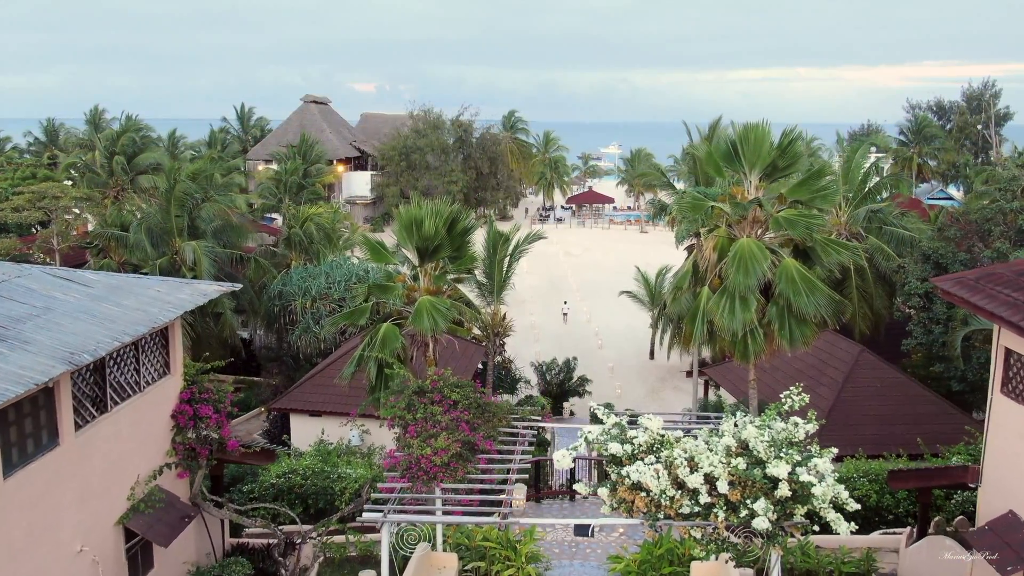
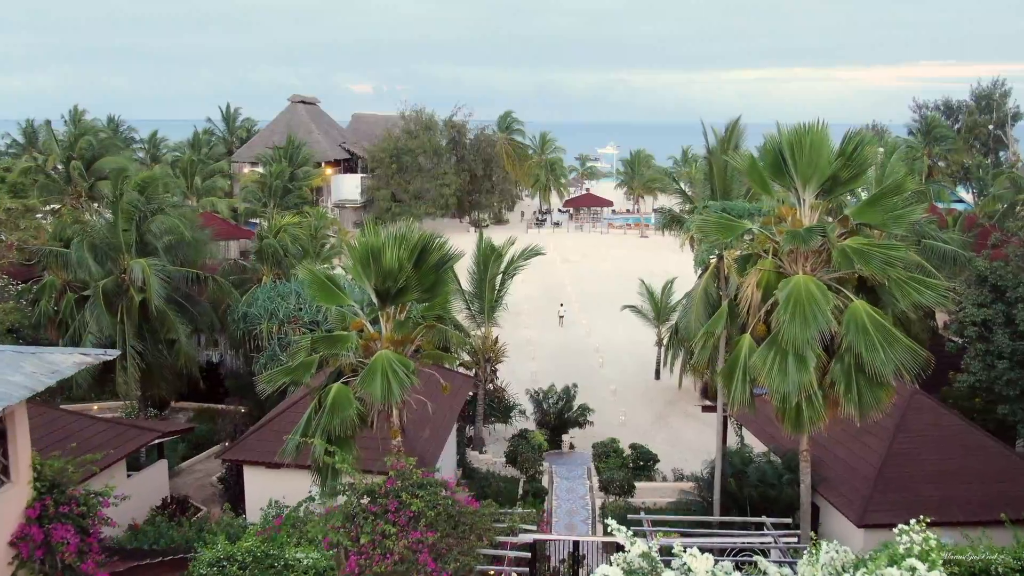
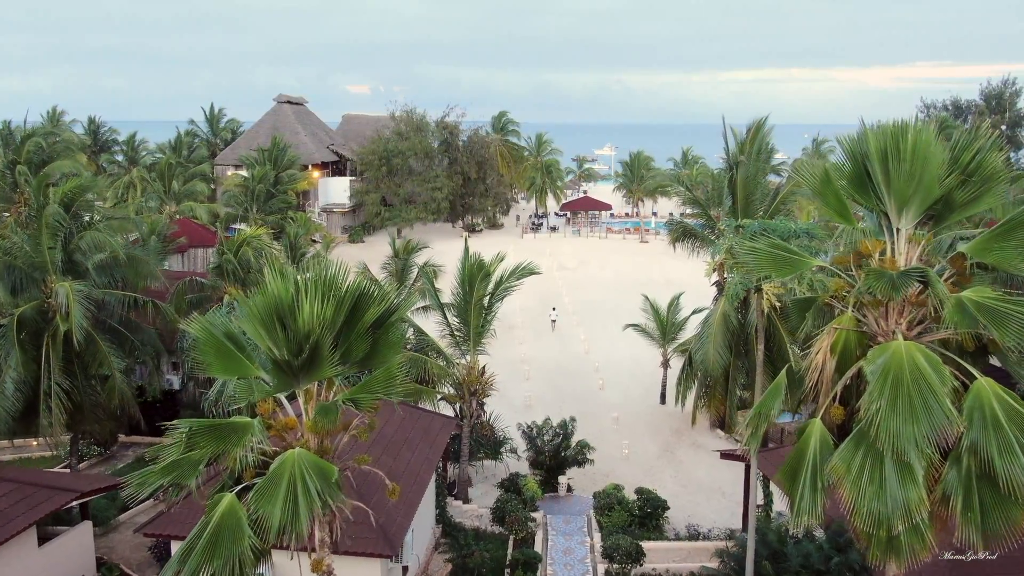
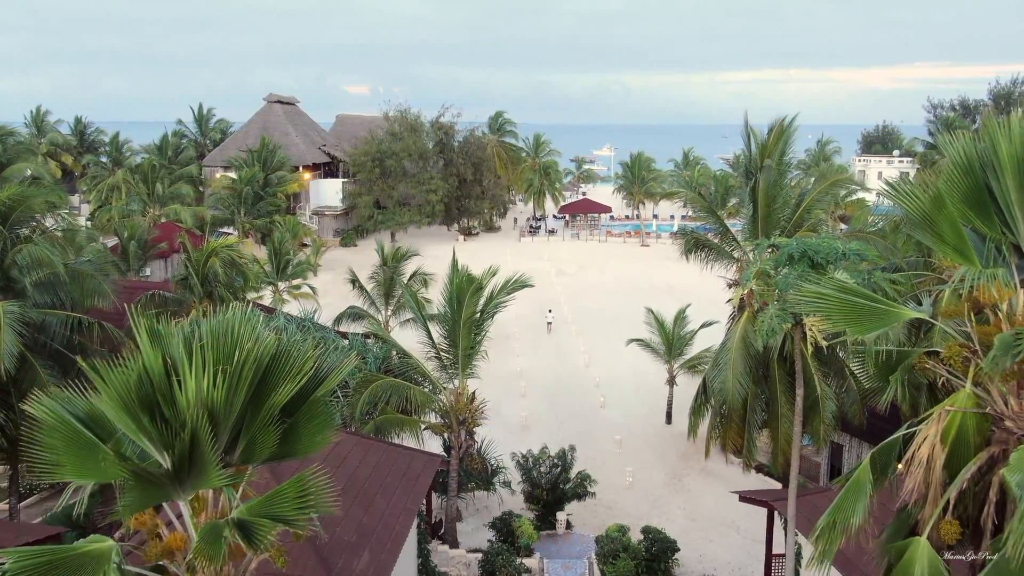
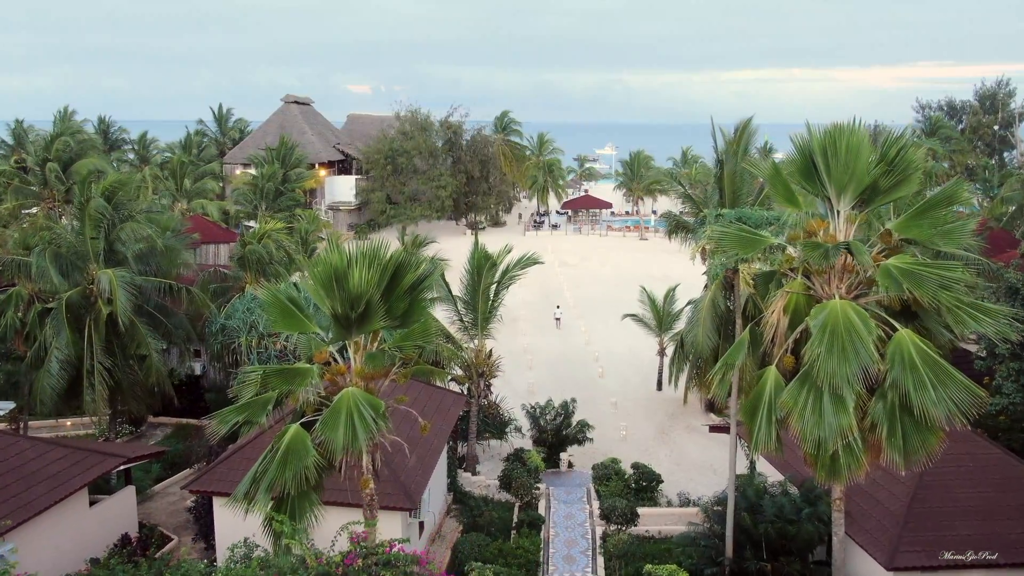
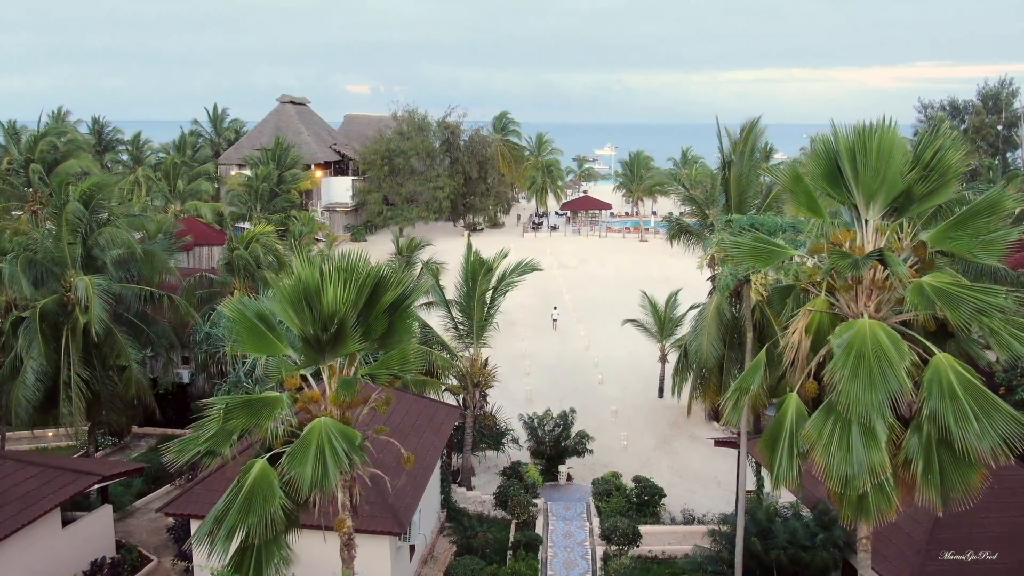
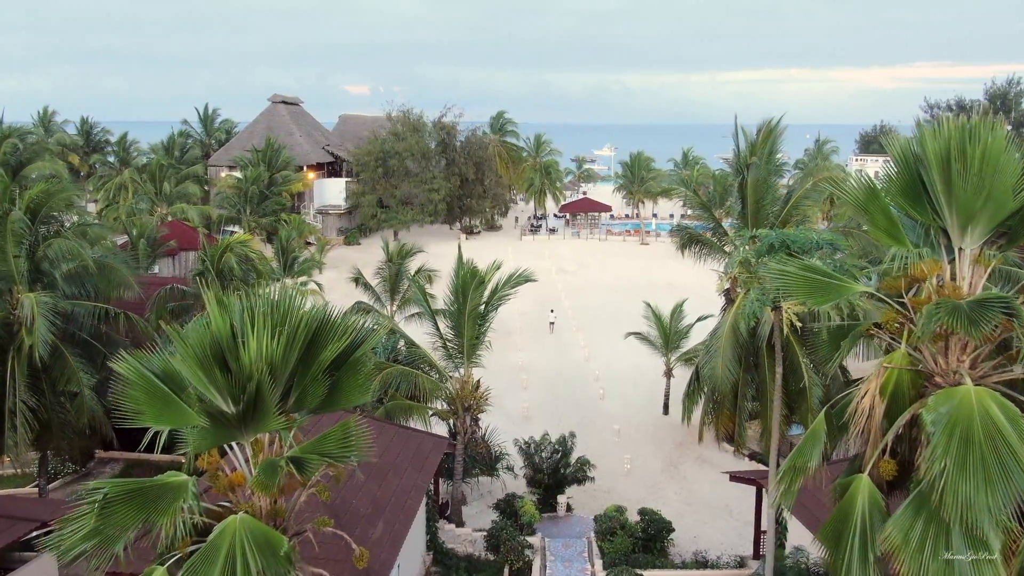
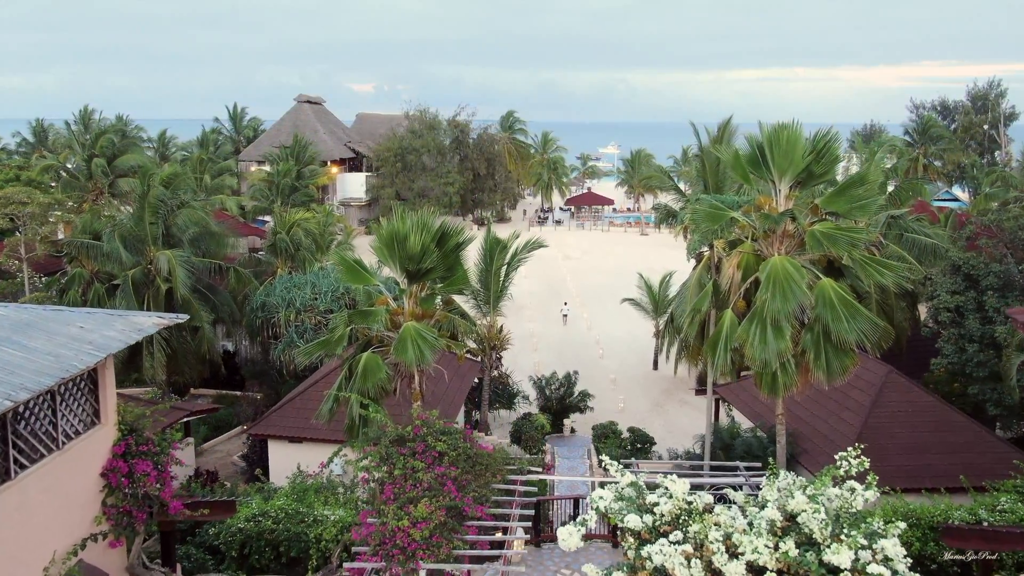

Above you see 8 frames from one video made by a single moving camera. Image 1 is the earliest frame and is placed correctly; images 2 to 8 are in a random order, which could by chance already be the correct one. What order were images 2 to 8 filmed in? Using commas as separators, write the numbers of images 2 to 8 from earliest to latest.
8, 2, 5, 6, 3, 7, 4
